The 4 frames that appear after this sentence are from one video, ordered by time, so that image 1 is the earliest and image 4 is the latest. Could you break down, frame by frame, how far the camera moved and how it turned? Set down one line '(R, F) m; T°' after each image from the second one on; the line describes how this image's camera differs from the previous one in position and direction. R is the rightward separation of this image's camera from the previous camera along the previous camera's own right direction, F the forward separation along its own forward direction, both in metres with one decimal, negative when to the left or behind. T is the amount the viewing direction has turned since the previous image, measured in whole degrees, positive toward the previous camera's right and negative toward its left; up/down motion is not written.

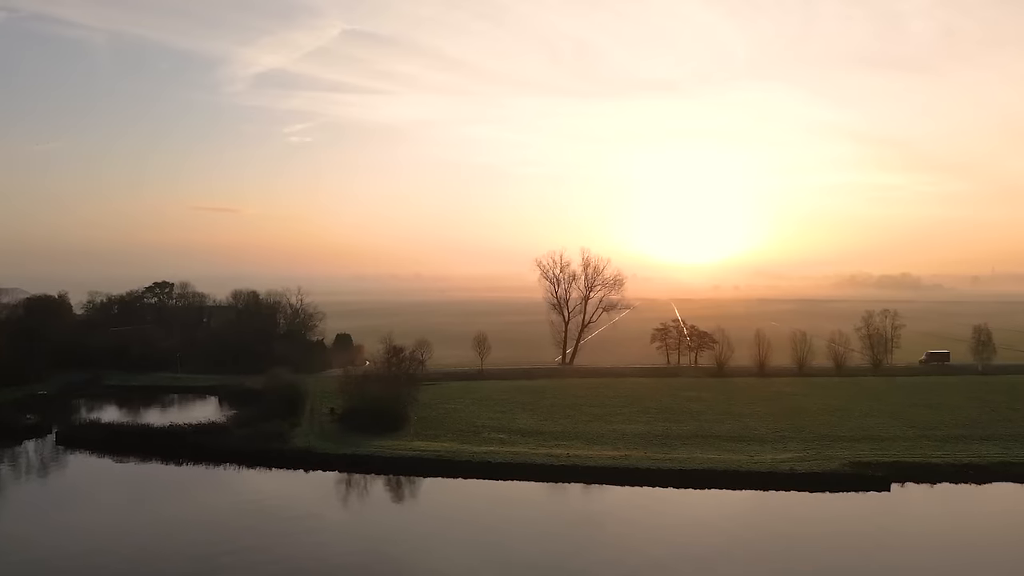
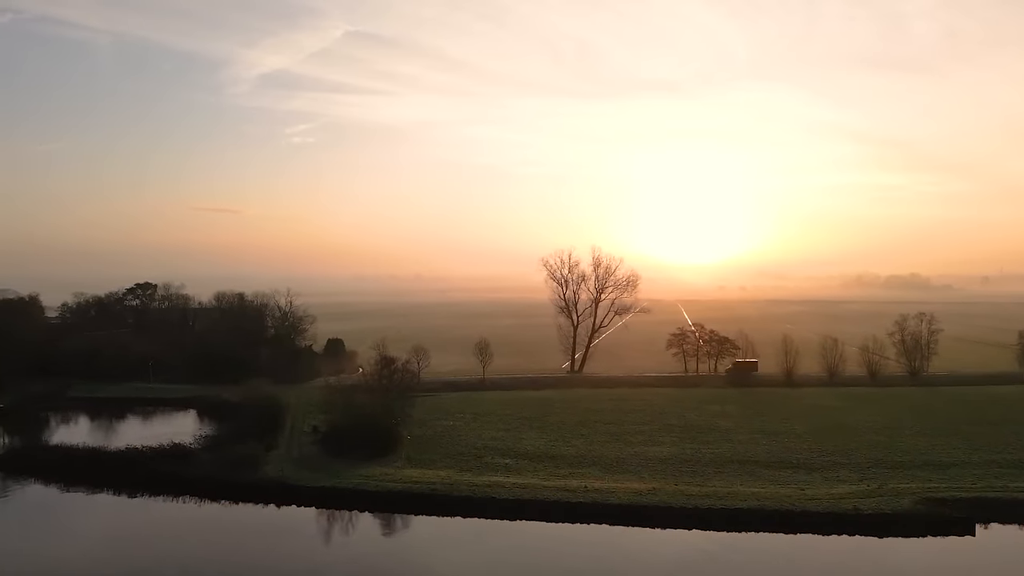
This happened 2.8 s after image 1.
(-0.2, +4.0) m; 0°
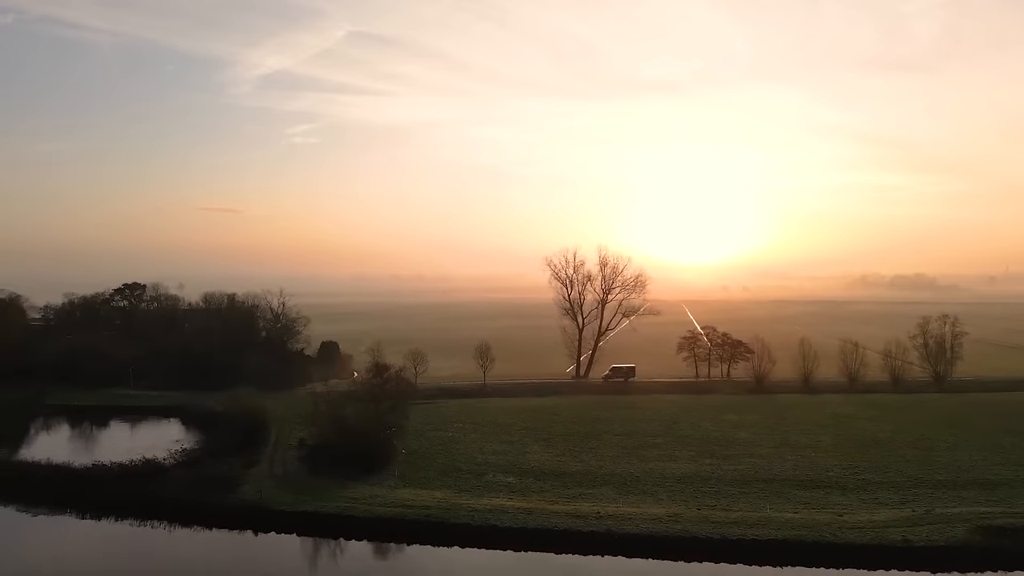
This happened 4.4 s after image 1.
(-0.1, +2.4) m; 0°
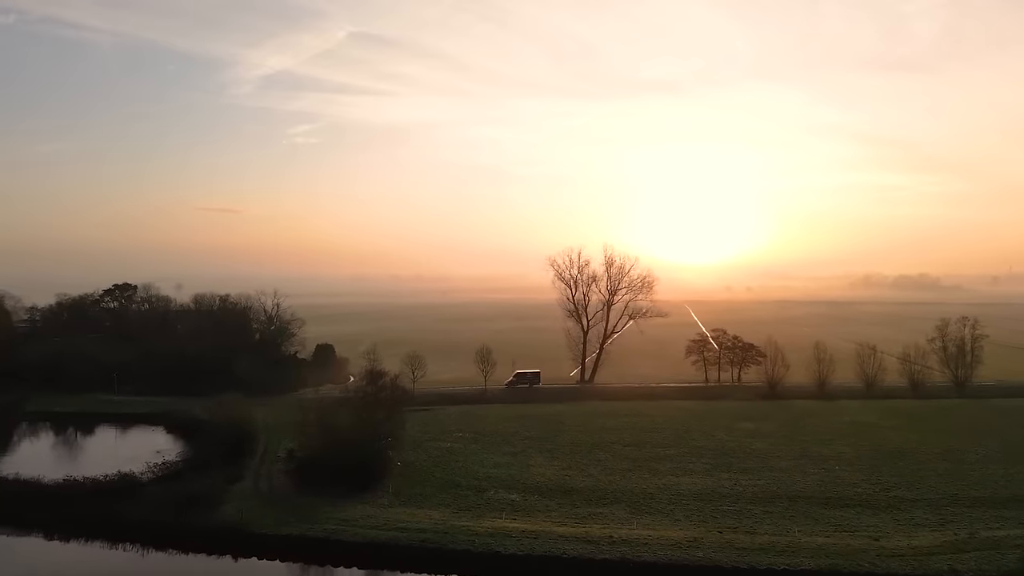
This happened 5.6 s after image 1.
(-0.1, +1.8) m; 0°
